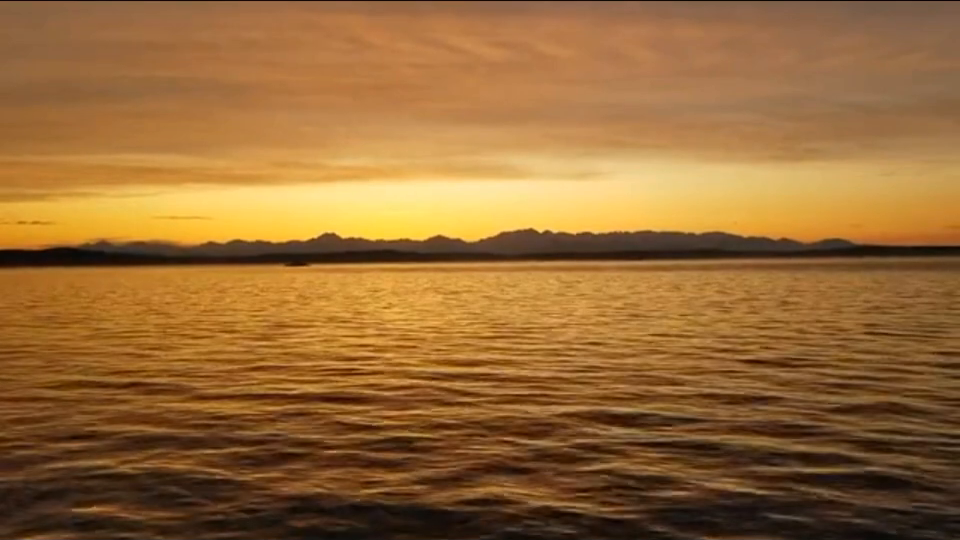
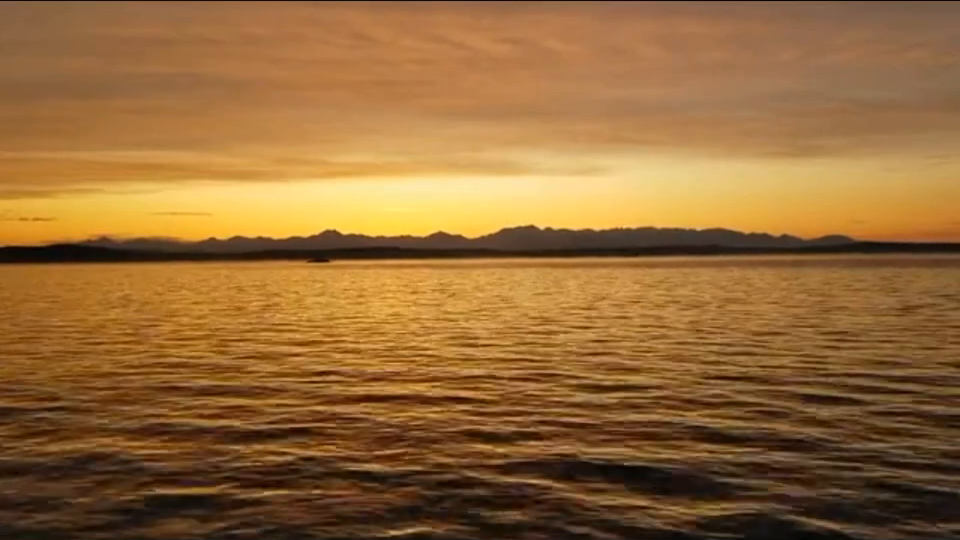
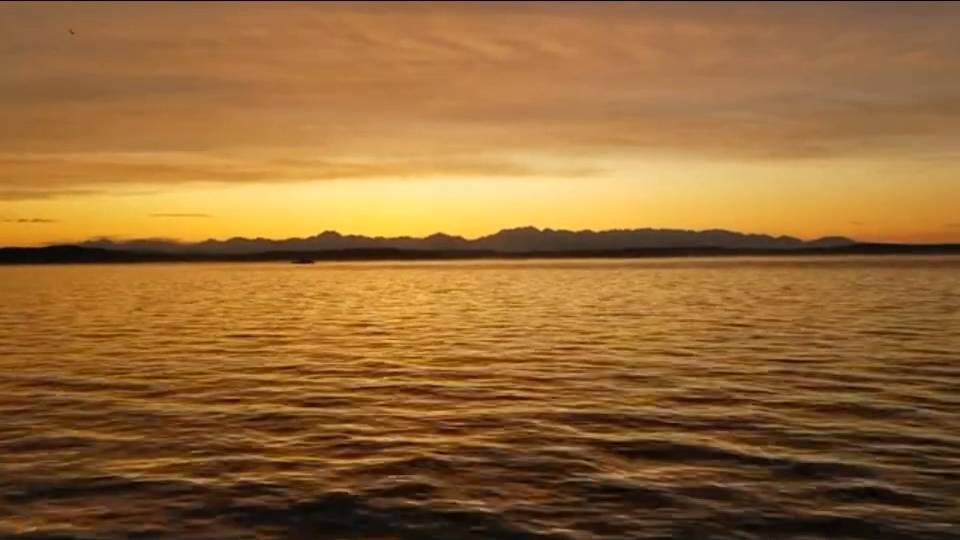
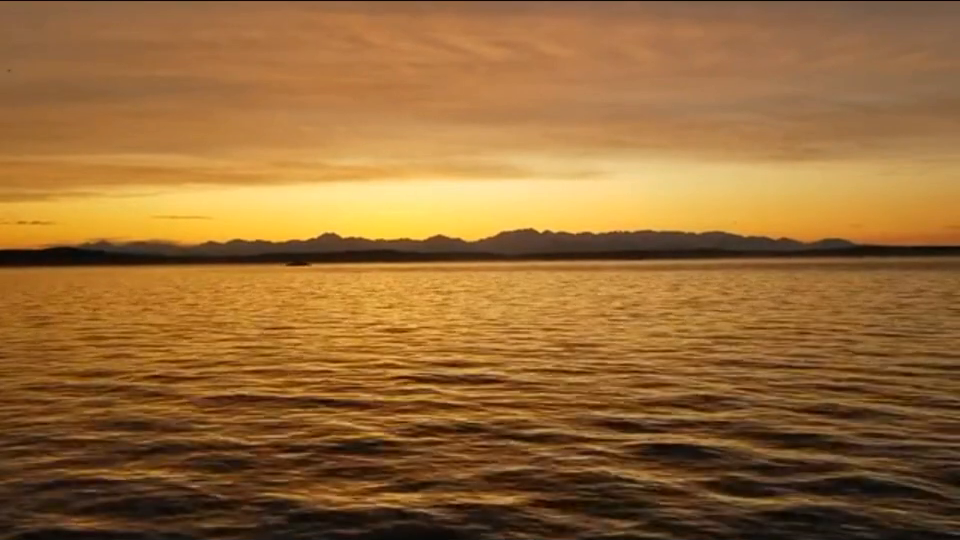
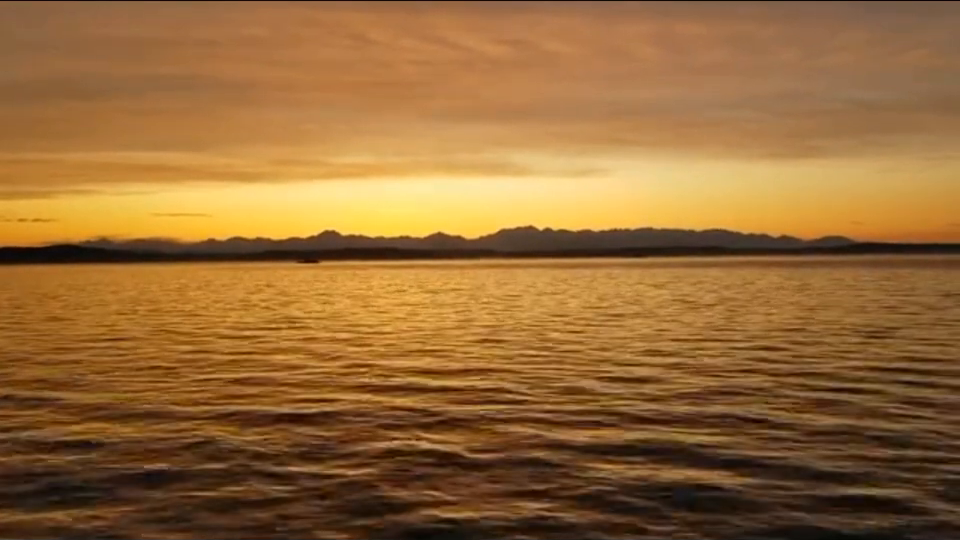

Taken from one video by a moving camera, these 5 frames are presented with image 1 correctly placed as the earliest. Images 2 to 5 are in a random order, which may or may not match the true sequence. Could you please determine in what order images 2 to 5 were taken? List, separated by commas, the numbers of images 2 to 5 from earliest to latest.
4, 3, 5, 2
